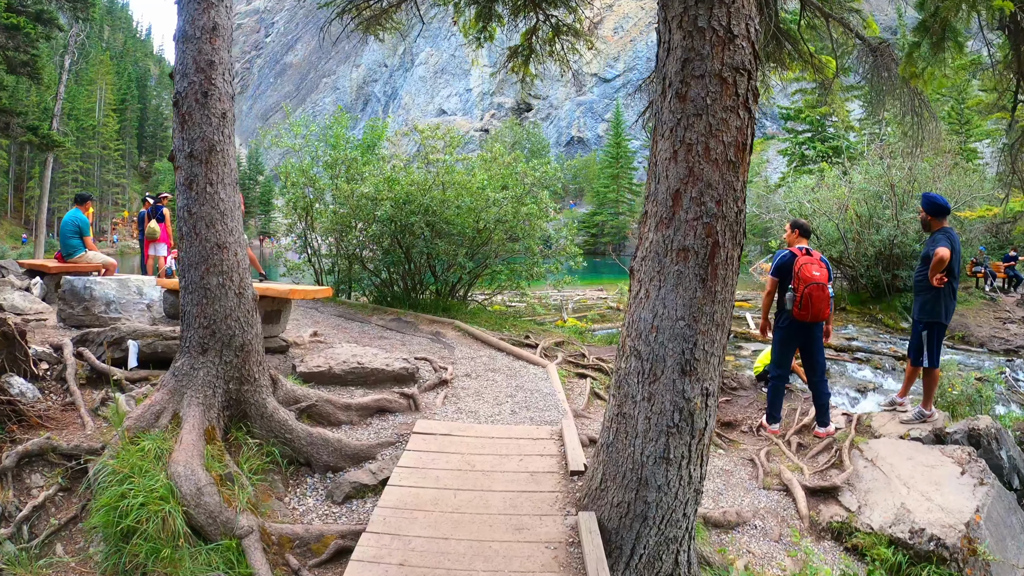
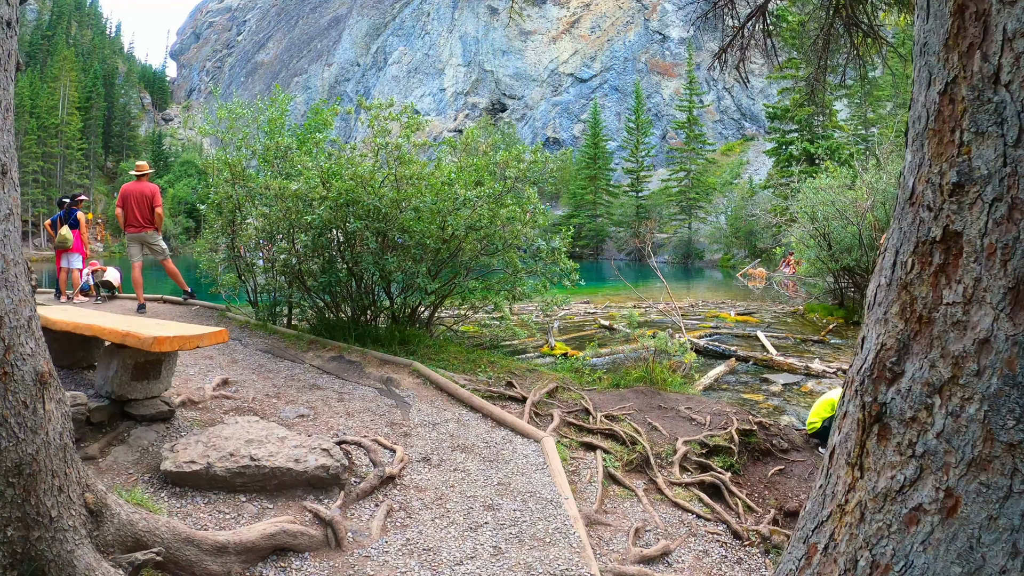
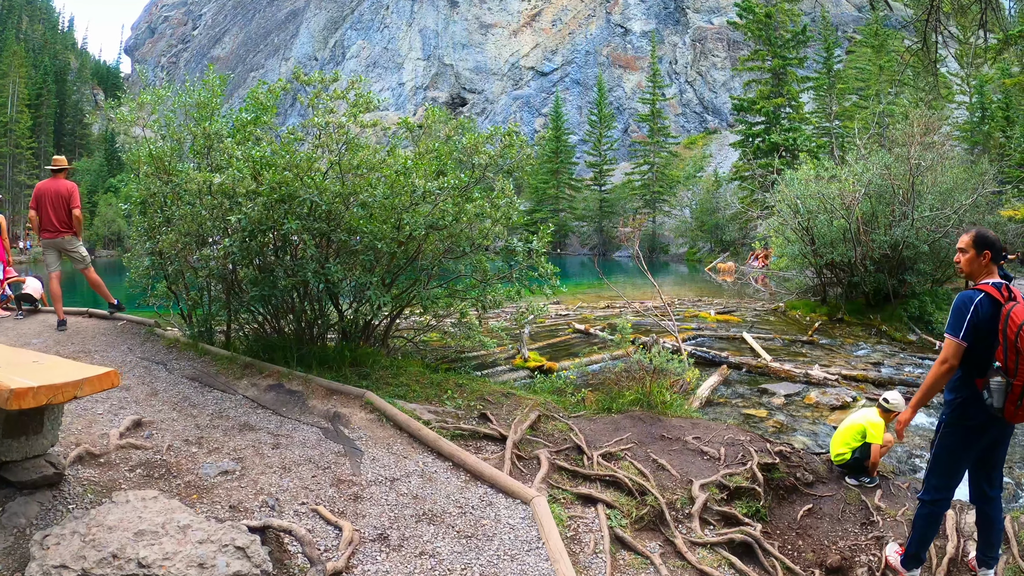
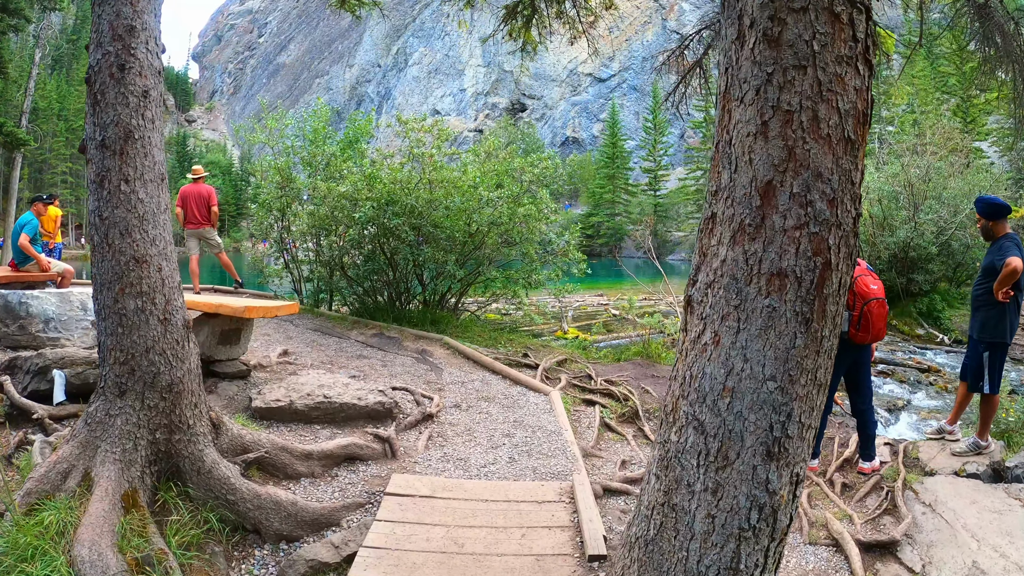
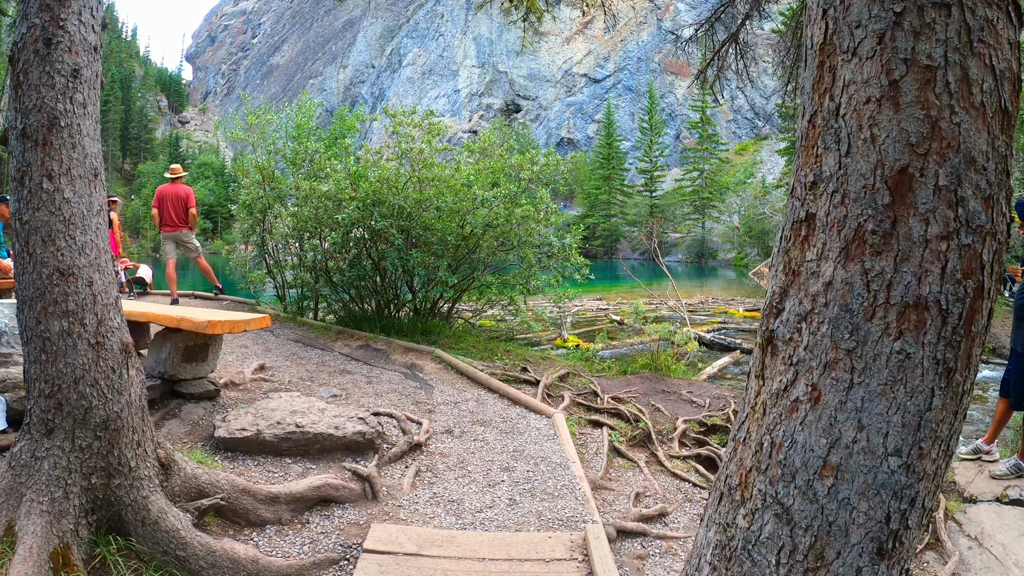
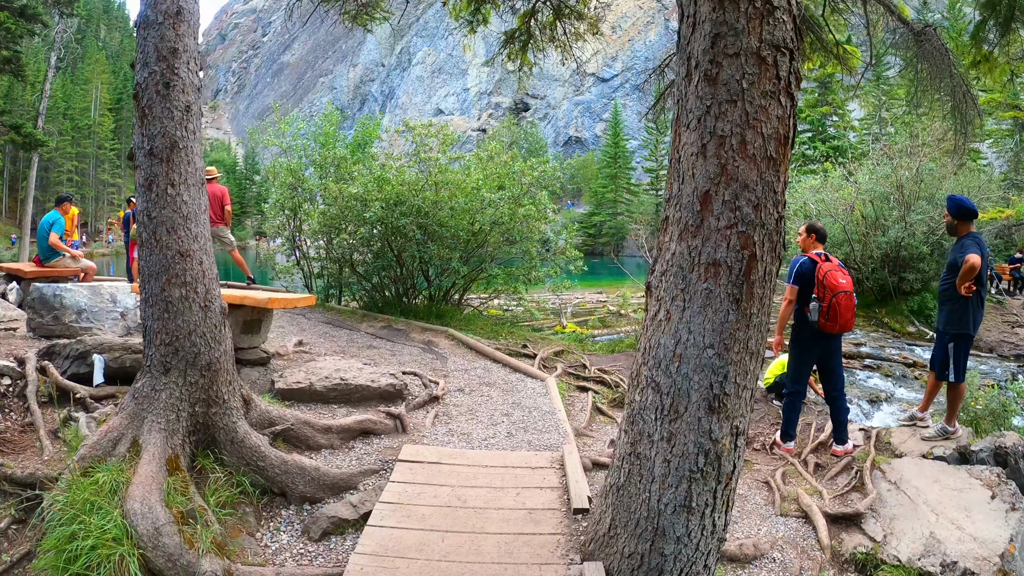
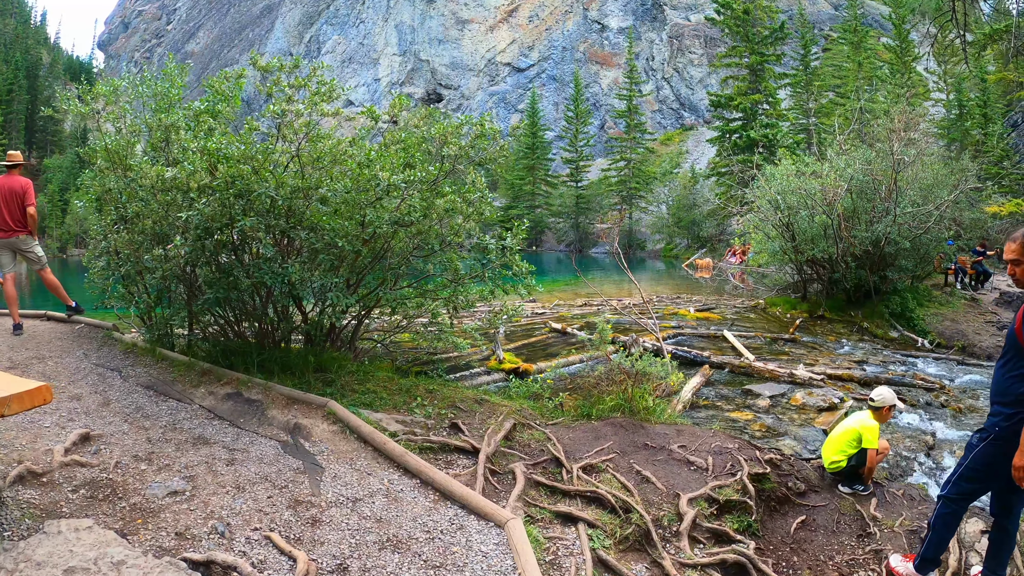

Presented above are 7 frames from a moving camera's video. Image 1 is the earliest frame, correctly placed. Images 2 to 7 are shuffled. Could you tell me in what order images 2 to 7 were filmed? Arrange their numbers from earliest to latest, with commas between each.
6, 4, 5, 2, 3, 7
